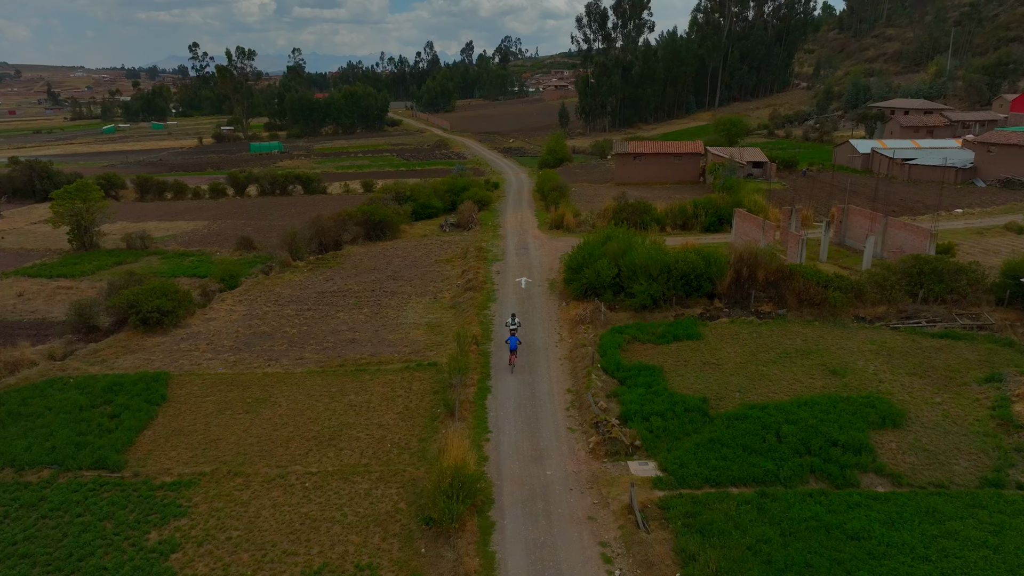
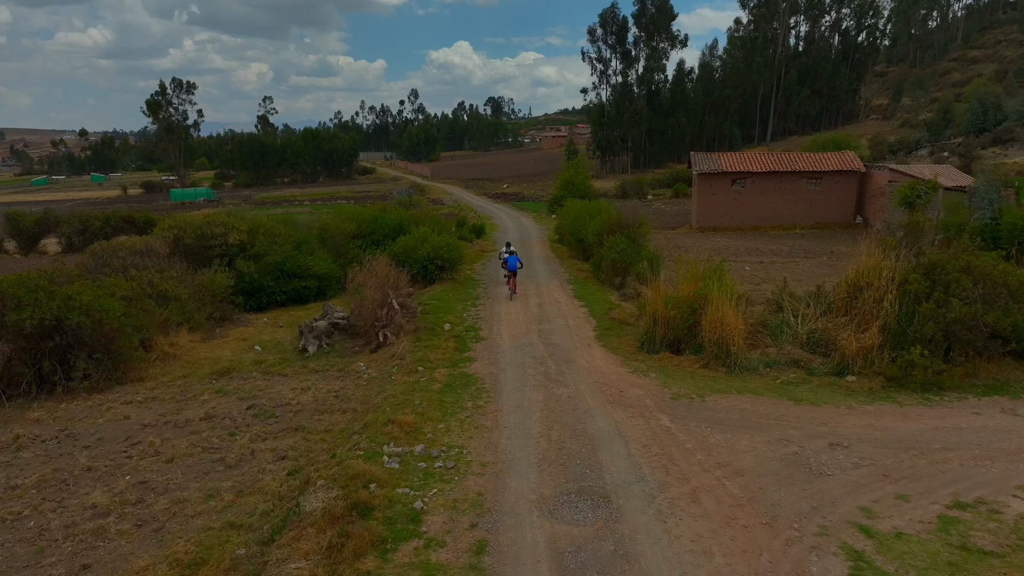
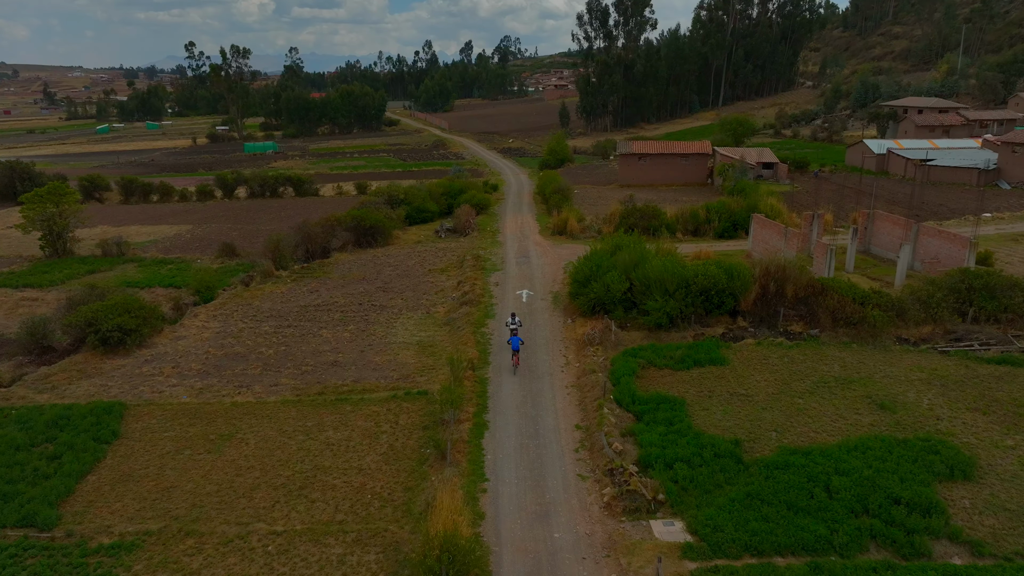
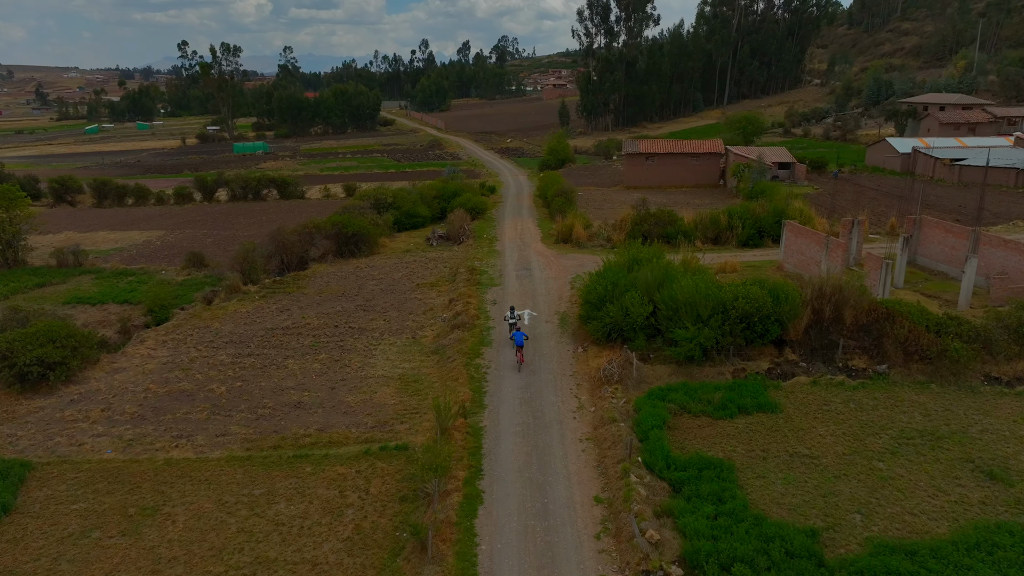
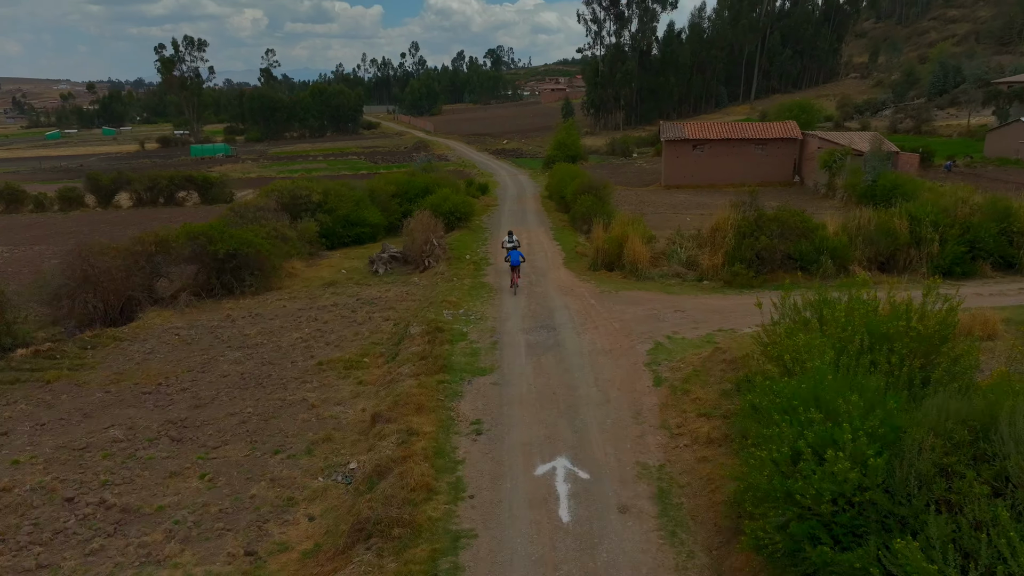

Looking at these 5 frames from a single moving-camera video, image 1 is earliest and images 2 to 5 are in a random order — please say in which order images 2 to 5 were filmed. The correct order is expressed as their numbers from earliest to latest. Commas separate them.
3, 4, 5, 2
